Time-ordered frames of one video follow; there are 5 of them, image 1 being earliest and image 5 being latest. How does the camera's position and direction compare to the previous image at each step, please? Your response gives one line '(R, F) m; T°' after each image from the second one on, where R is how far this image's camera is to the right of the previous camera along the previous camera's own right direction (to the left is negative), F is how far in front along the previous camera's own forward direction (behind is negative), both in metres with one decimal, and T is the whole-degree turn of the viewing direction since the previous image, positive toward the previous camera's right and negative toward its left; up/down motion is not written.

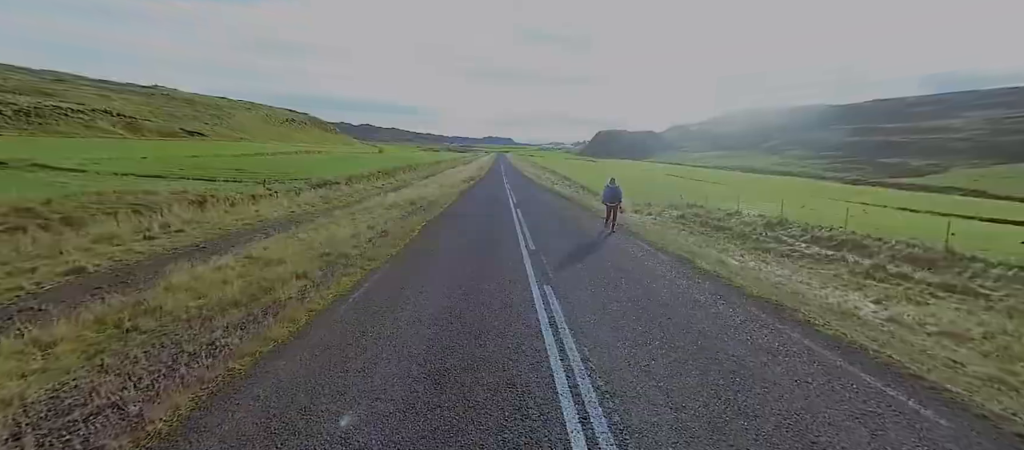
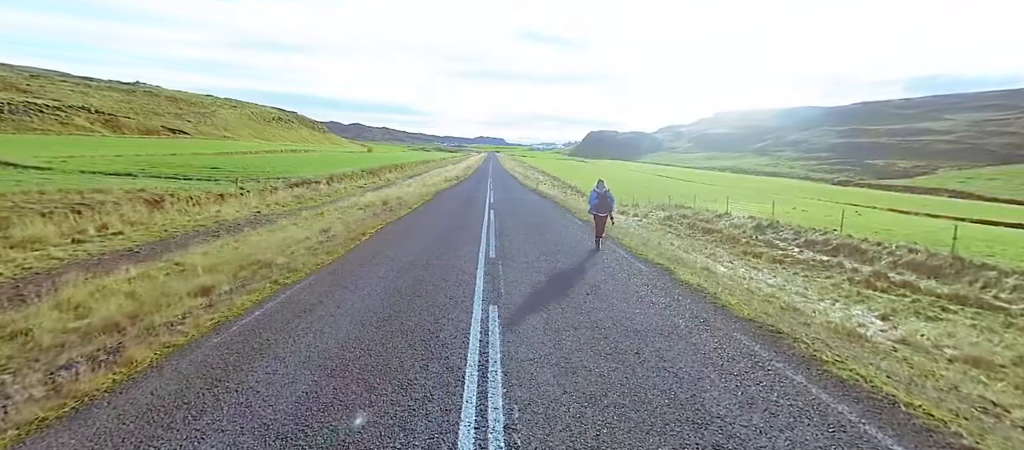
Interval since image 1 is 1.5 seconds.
(+0.9, +1.5) m; +1°
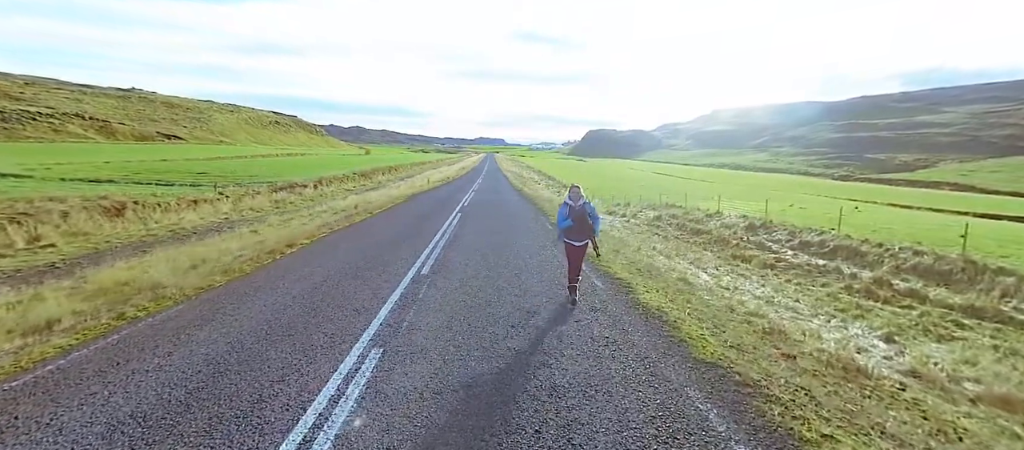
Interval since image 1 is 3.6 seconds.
(+1.5, +1.5) m; 0°
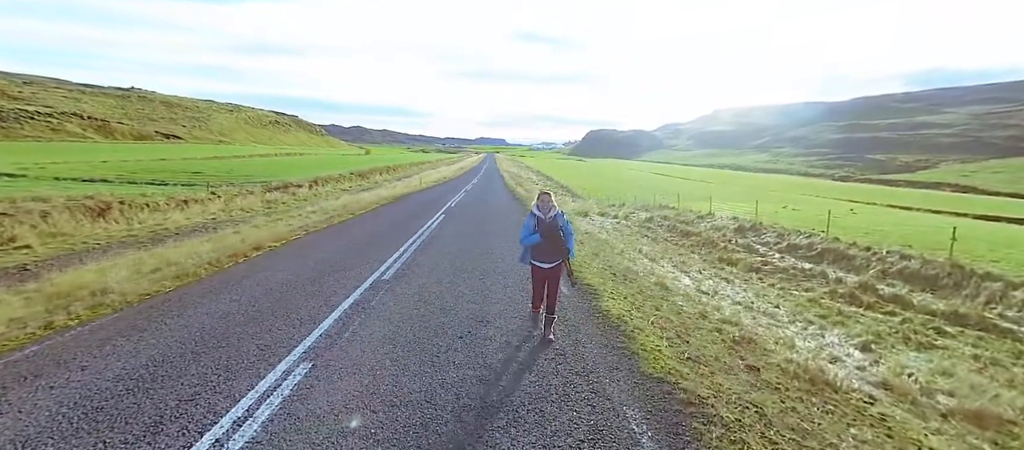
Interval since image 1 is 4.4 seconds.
(+0.8, +0.3) m; 0°
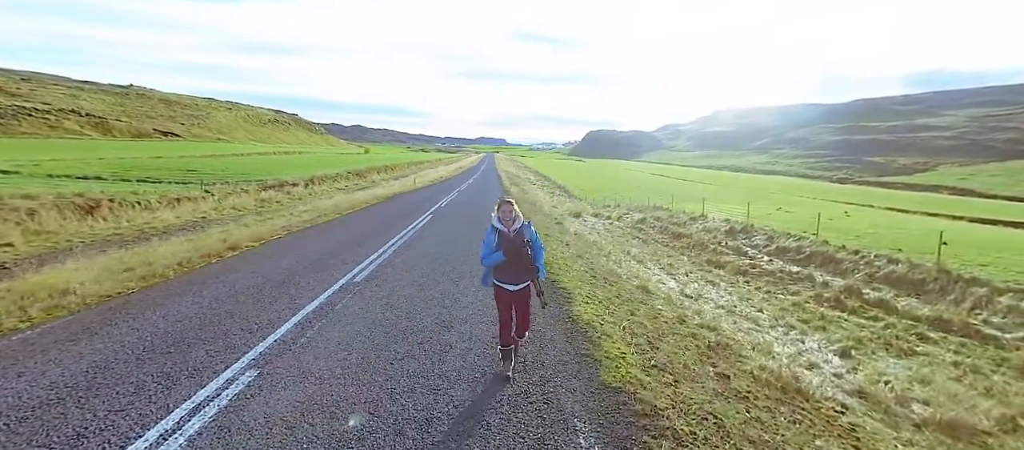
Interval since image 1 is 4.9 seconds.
(+0.5, +0.1) m; 0°
